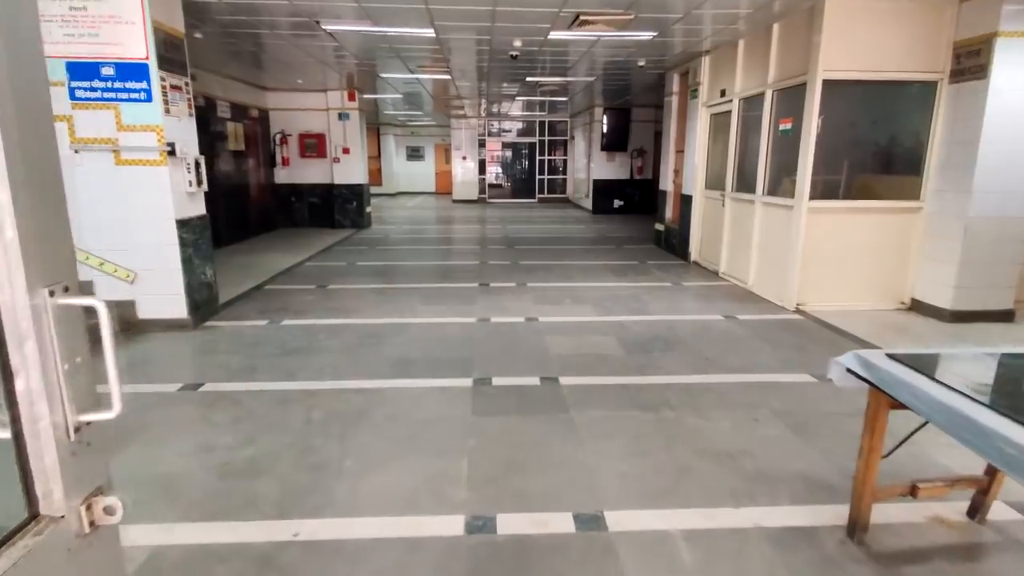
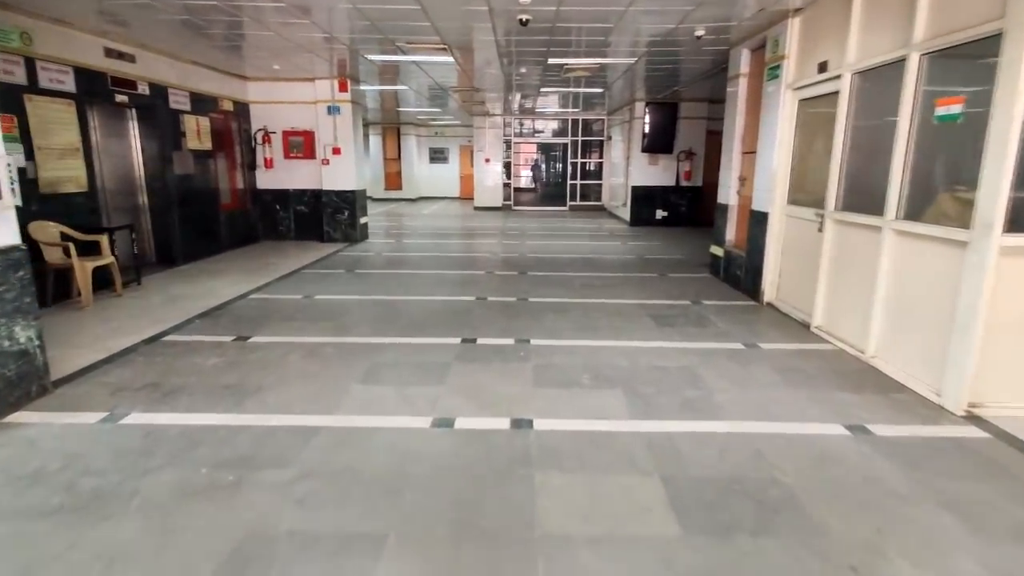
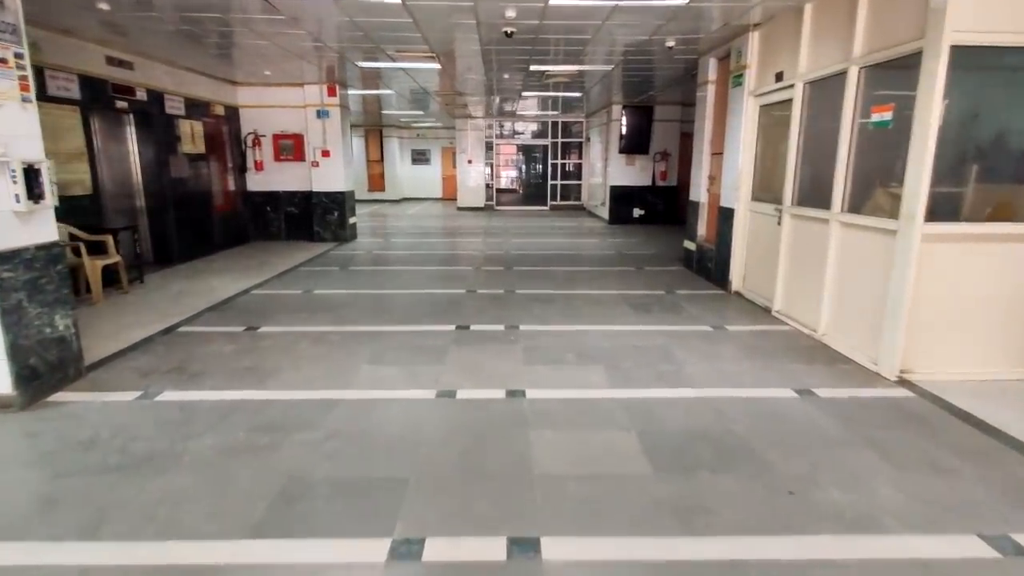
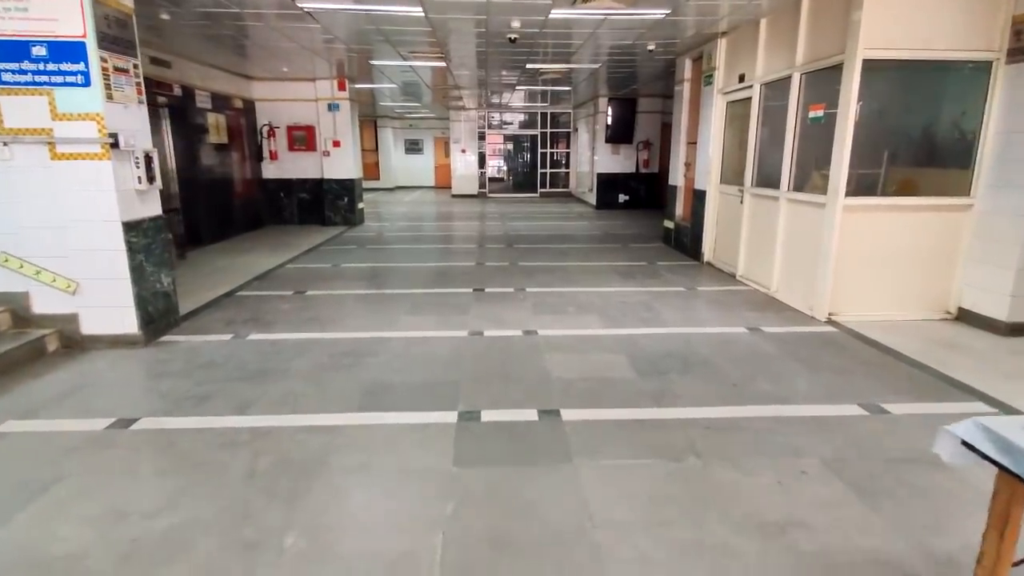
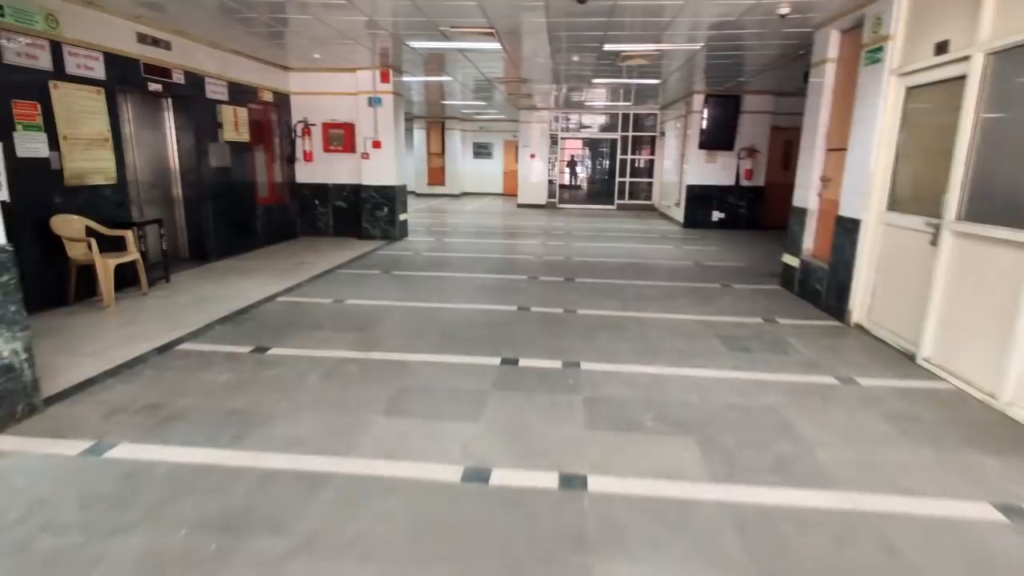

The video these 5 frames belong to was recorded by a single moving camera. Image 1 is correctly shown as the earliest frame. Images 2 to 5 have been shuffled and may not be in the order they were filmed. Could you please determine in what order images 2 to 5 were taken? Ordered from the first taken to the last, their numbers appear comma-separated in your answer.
4, 3, 2, 5
